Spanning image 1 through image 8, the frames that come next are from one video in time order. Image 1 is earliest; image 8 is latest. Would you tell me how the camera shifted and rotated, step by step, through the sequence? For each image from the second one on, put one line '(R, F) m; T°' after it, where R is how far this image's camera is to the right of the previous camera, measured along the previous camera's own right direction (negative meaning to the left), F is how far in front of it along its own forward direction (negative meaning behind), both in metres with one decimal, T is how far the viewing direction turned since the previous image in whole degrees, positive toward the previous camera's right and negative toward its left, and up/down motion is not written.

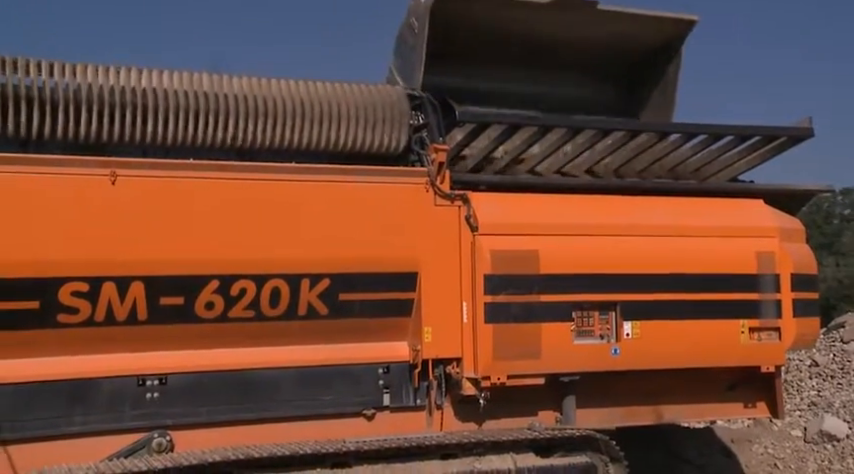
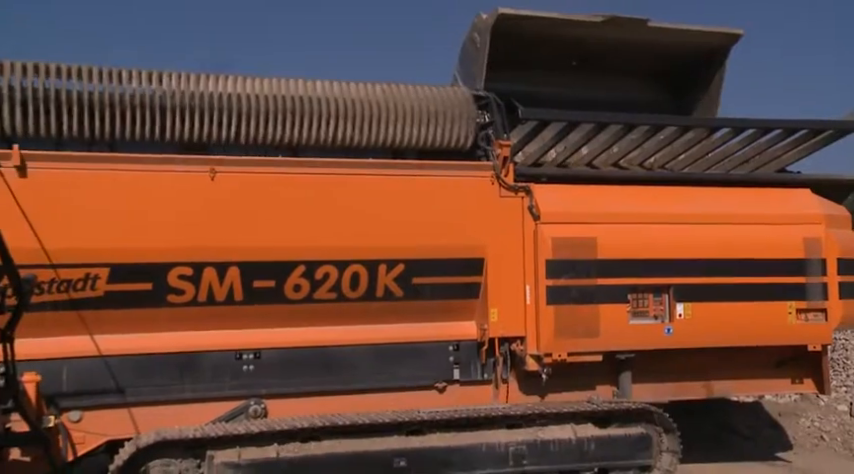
(0.0, -0.4) m; -4°
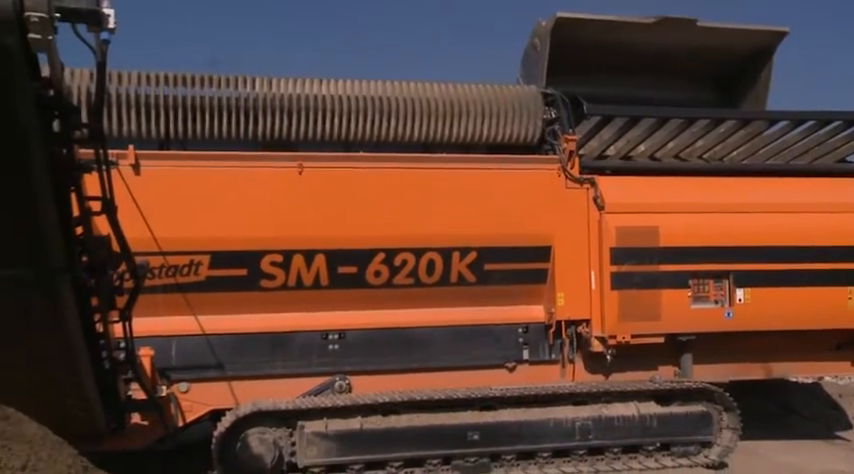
(0.0, -0.3) m; -5°
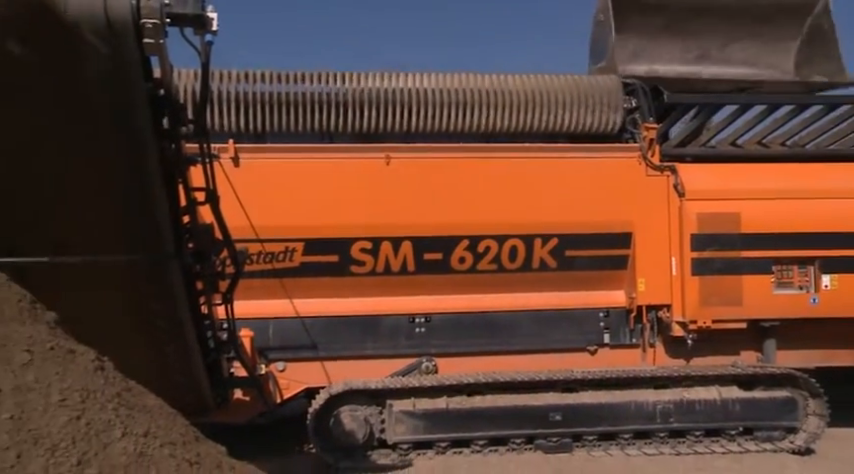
(0.0, -0.2) m; -6°
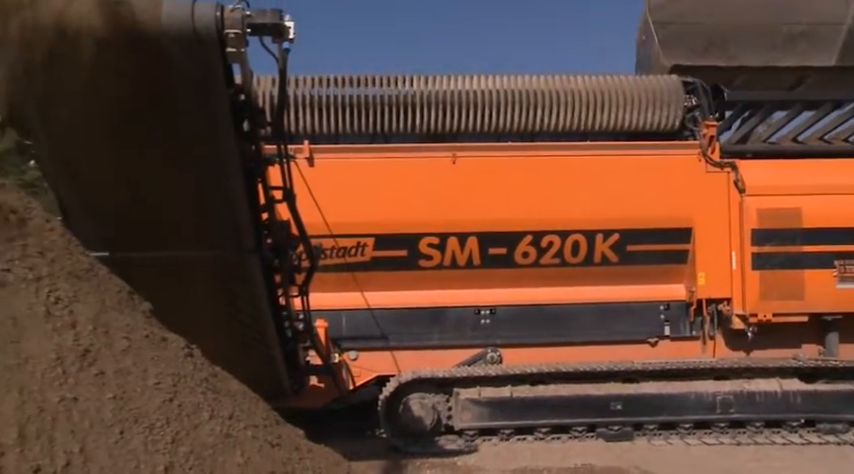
(0.0, -0.2) m; -5°
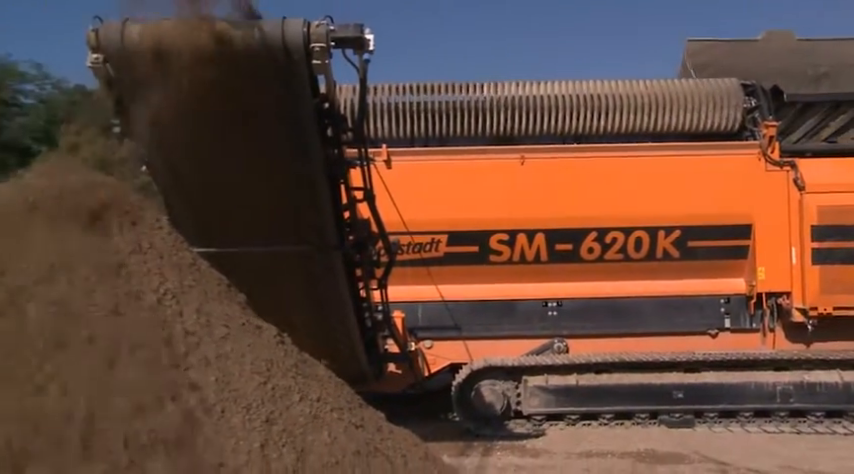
(0.0, -0.4) m; -5°
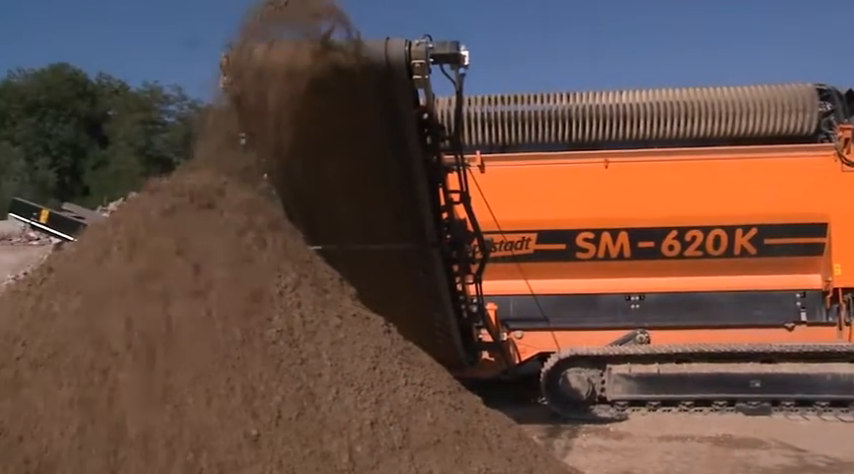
(0.0, -0.5) m; -6°
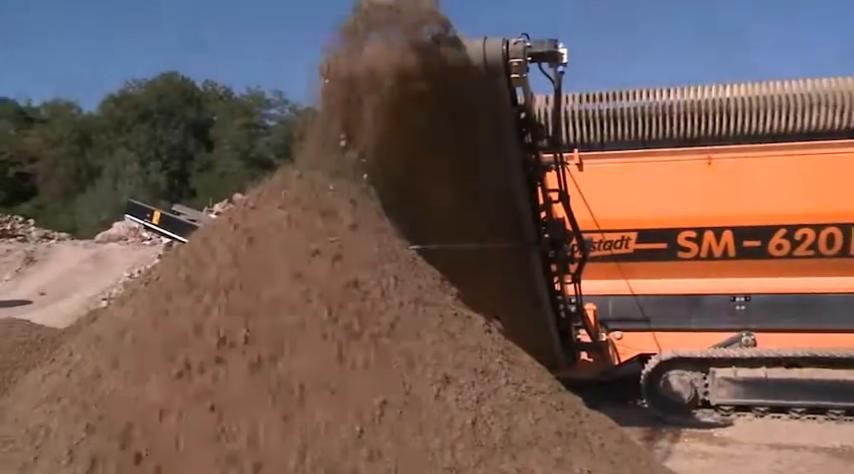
(-0.1, 0.0) m; -6°
